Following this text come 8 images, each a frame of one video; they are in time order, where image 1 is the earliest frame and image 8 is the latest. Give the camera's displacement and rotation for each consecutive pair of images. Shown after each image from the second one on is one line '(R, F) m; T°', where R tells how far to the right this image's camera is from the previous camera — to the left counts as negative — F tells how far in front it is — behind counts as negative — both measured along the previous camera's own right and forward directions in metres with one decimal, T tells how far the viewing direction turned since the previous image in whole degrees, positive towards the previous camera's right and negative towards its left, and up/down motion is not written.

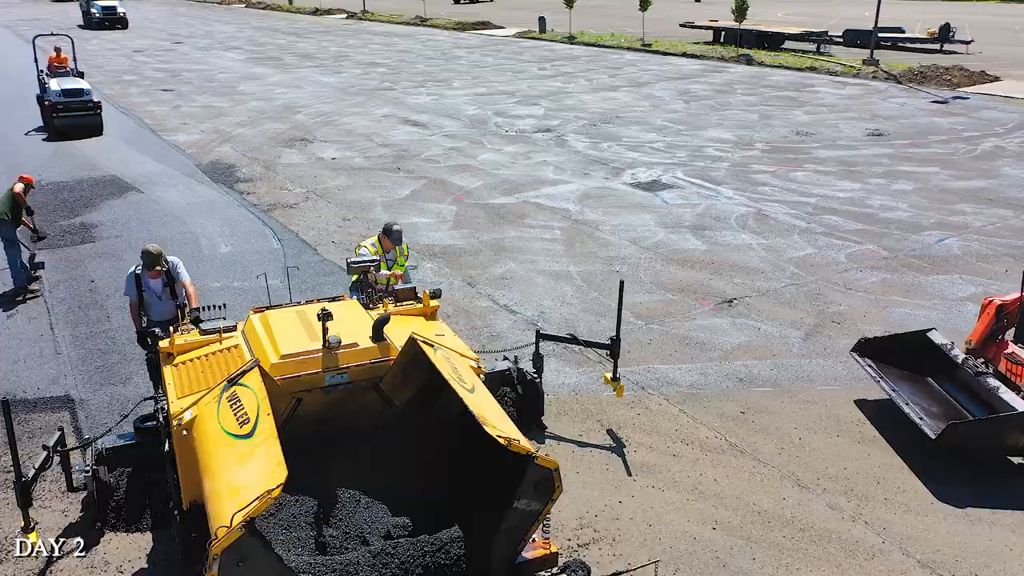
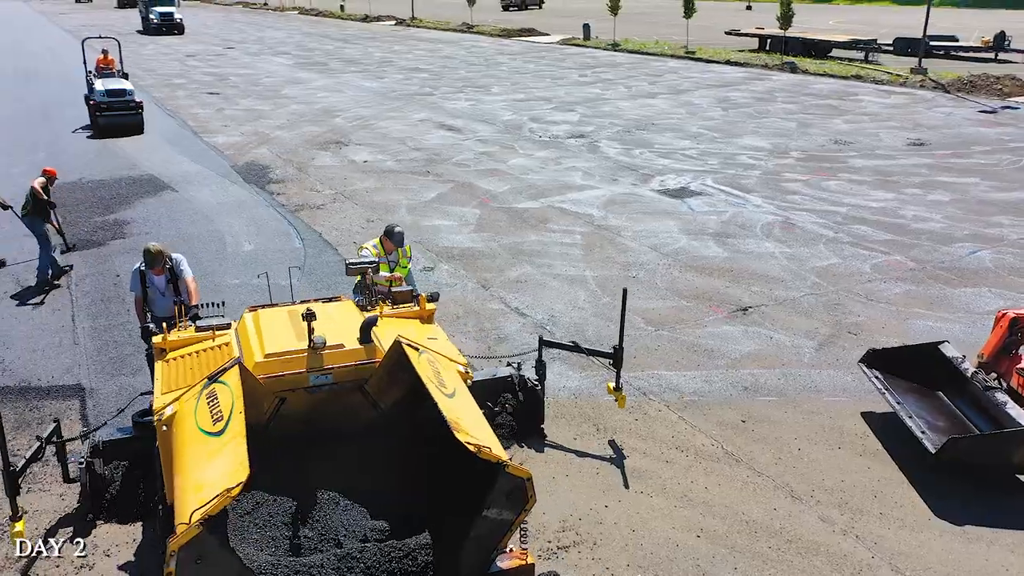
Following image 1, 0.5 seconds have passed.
(+0.4, 0.0) m; -3°
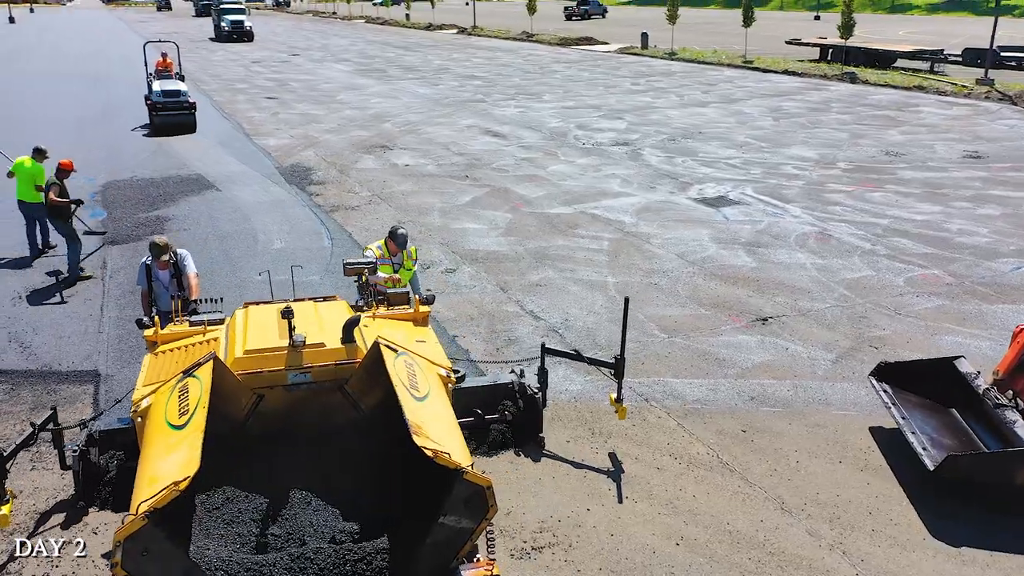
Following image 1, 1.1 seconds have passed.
(+0.6, 0.0) m; -4°
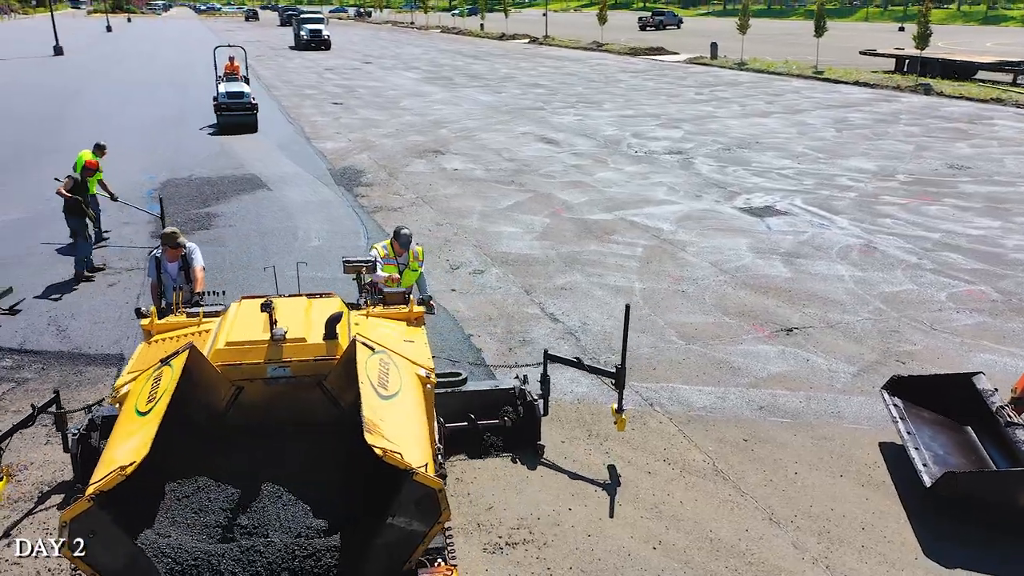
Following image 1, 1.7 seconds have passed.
(+0.6, 0.0) m; -5°
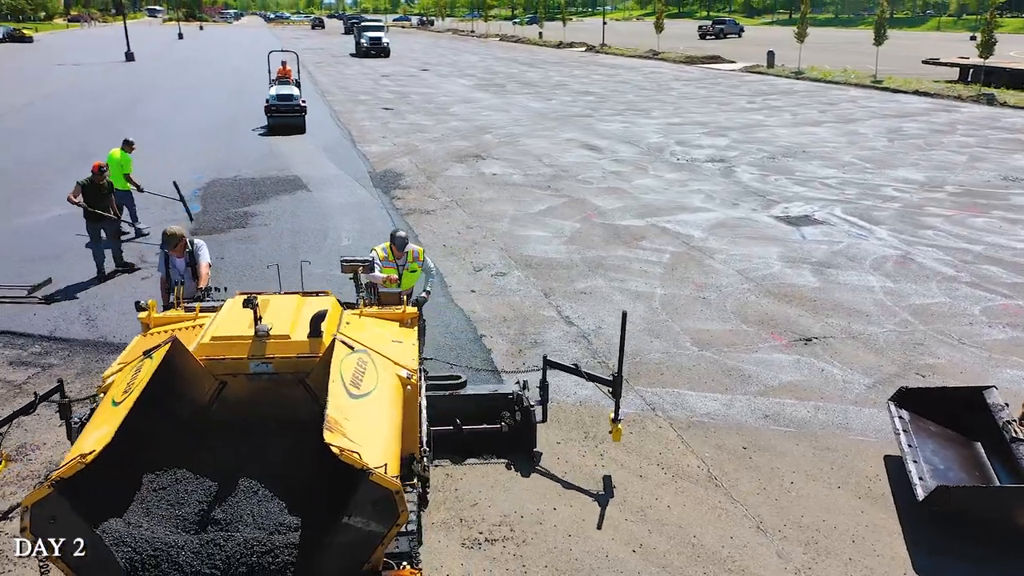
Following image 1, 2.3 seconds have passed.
(+0.5, 0.0) m; -4°
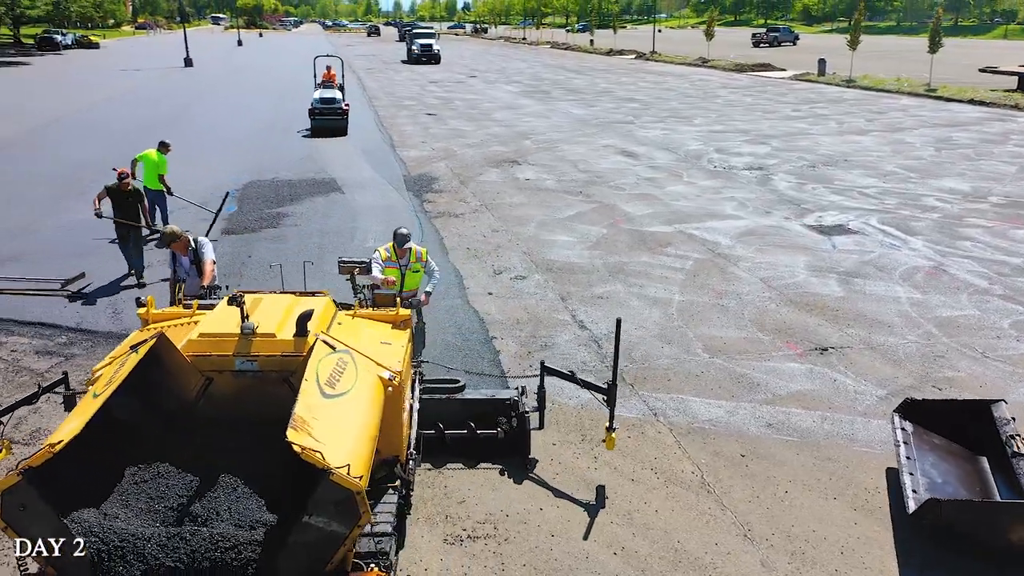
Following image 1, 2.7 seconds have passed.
(+0.5, 0.0) m; -4°
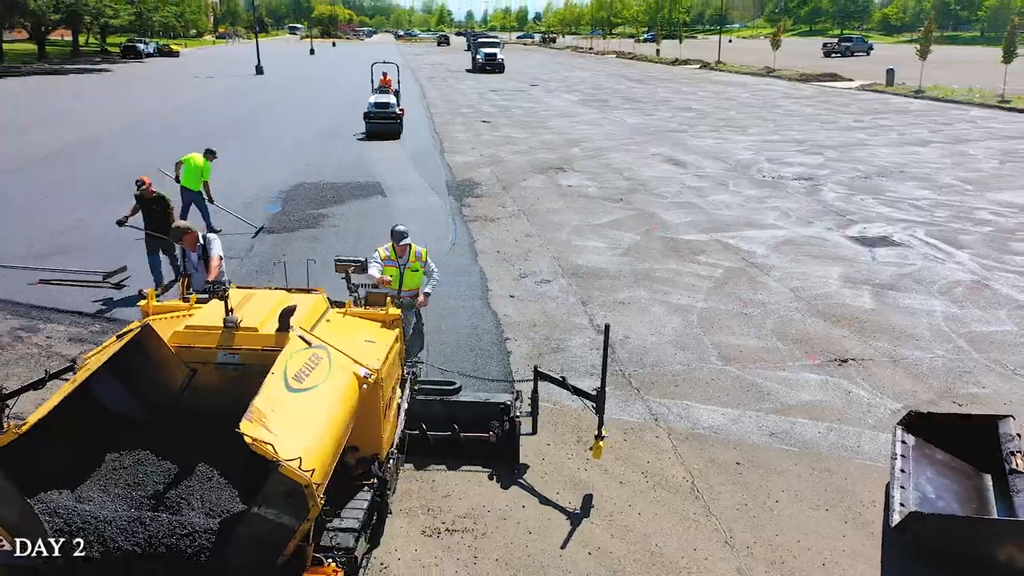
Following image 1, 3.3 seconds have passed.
(+0.6, 0.0) m; -5°
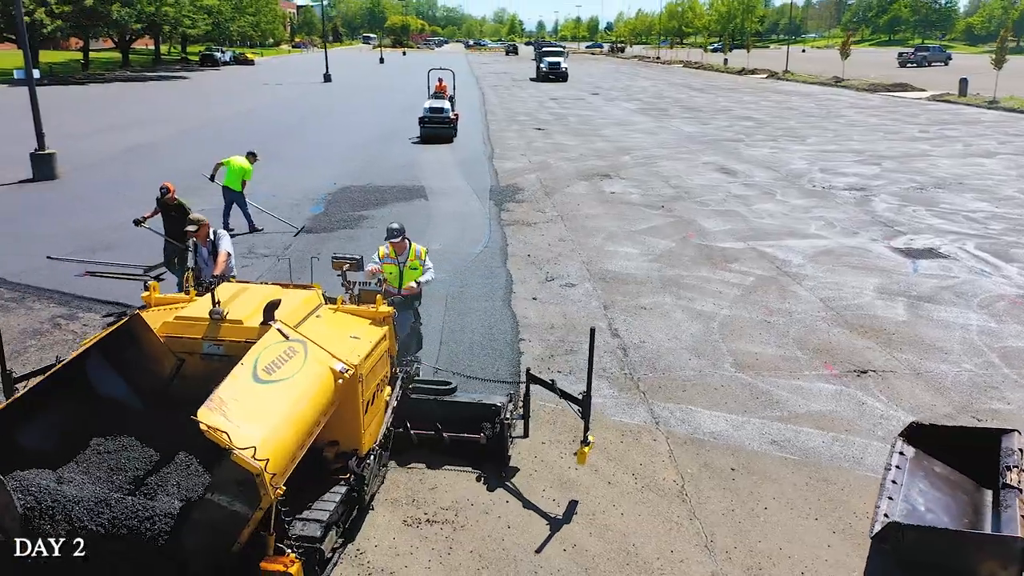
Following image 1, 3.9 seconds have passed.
(+0.6, 0.0) m; -5°
